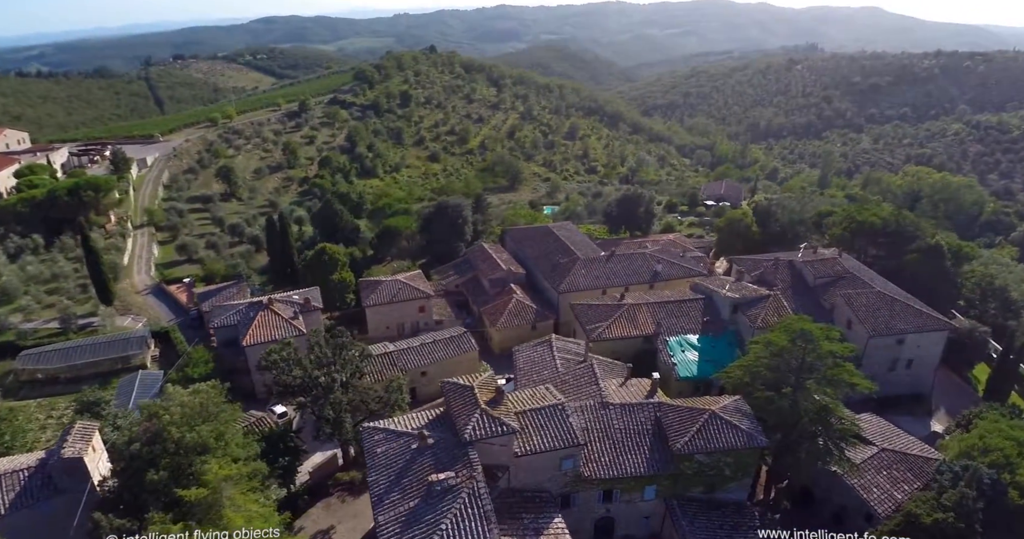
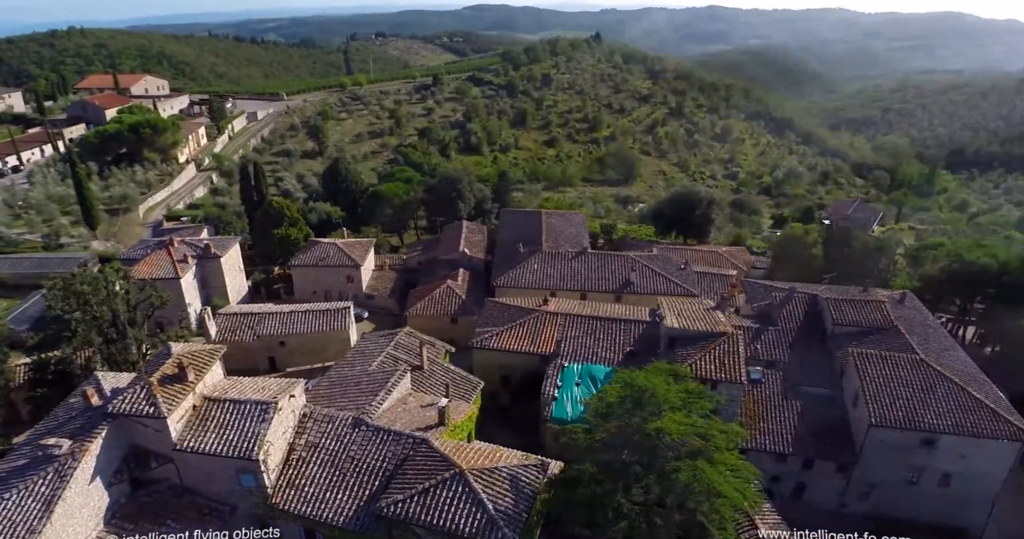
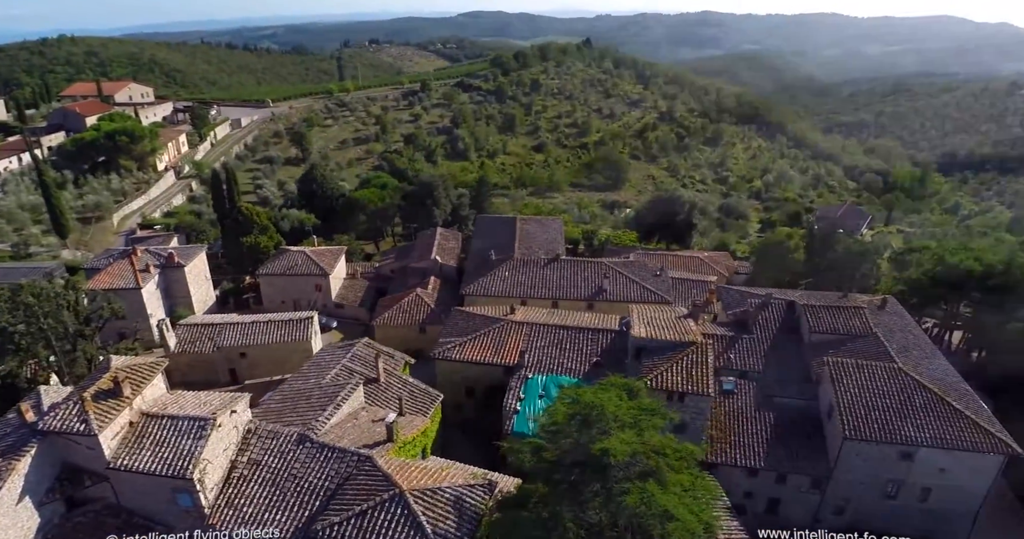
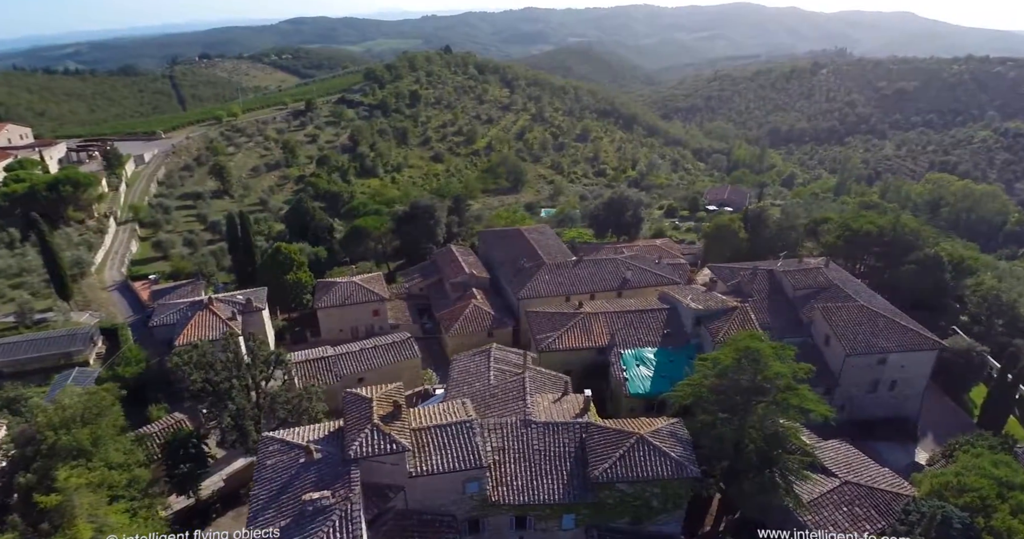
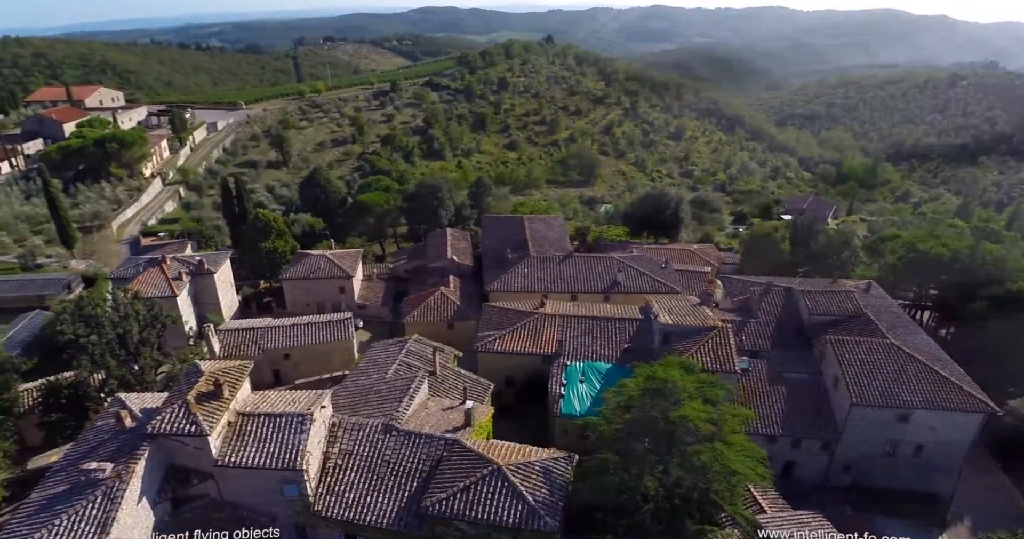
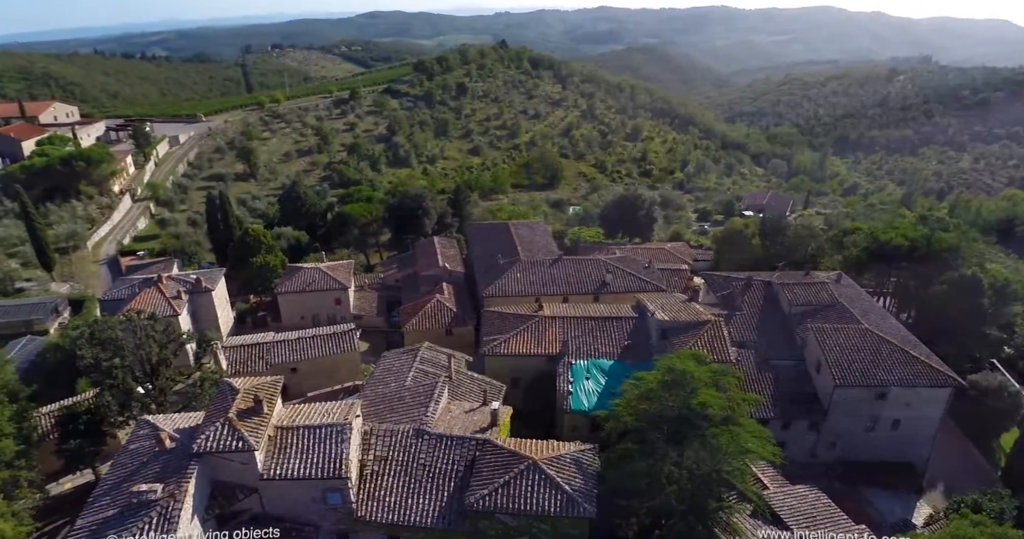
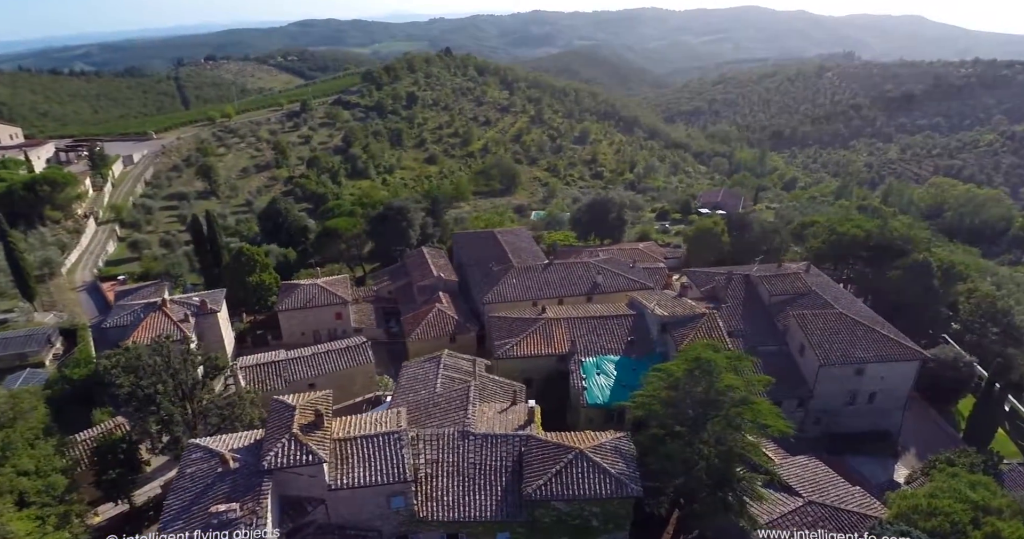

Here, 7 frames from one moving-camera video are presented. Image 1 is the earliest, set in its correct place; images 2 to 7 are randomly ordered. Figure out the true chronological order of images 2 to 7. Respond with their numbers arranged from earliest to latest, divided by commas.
4, 7, 6, 5, 2, 3
